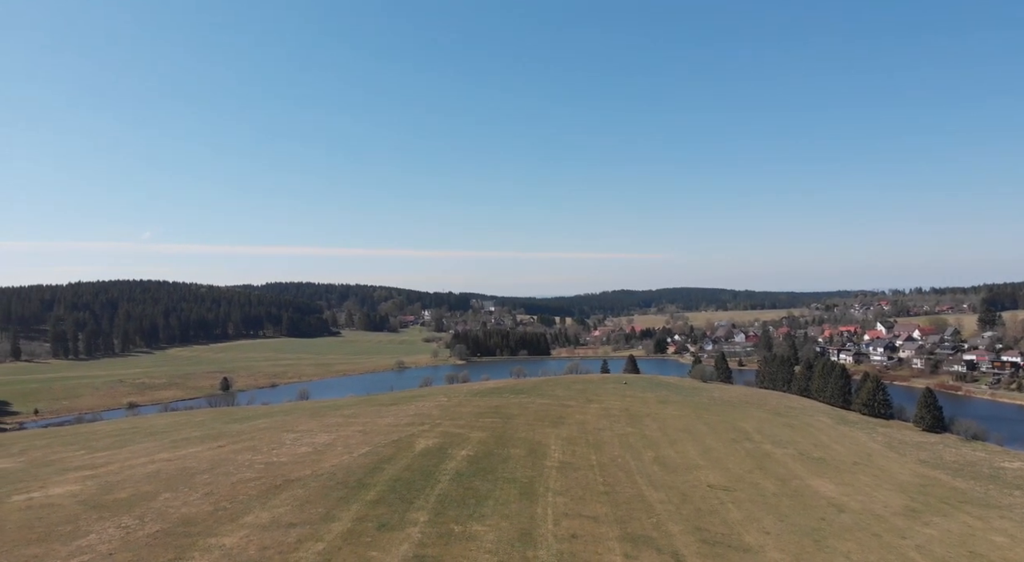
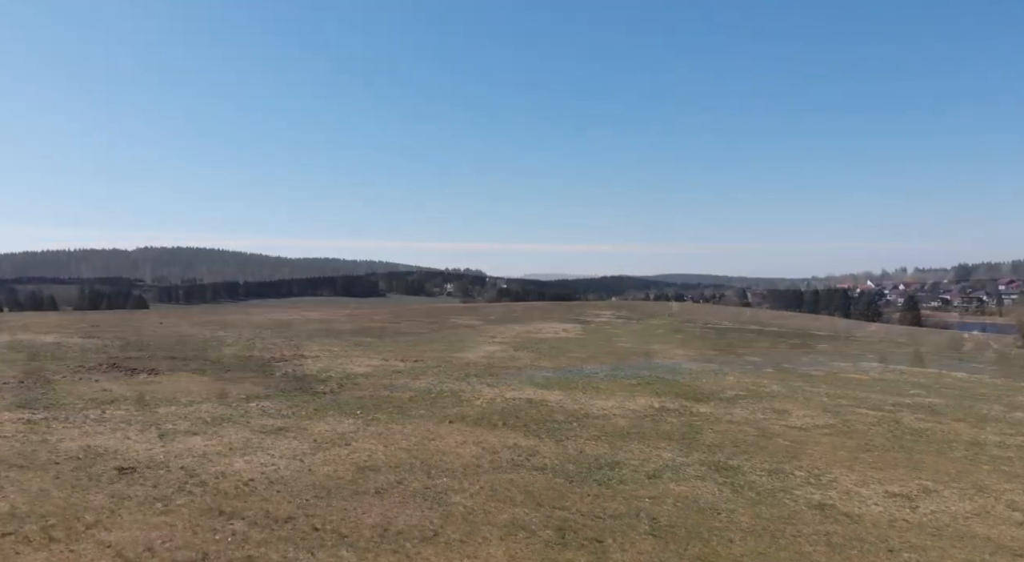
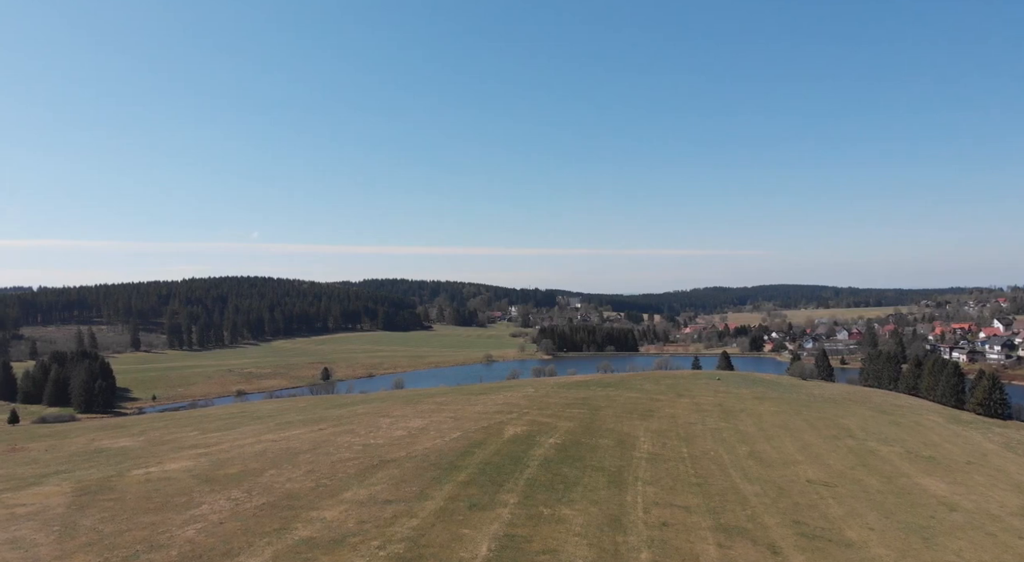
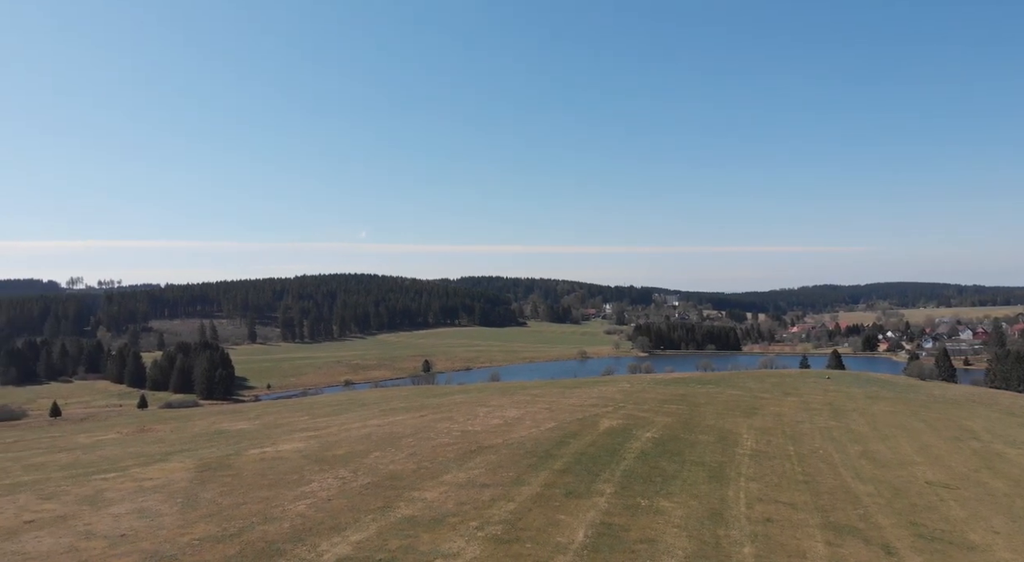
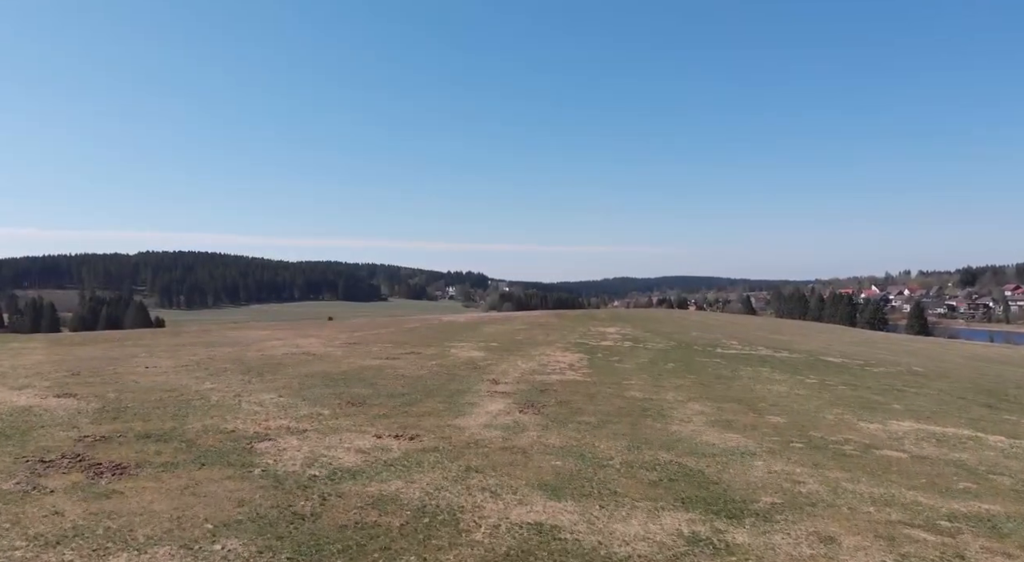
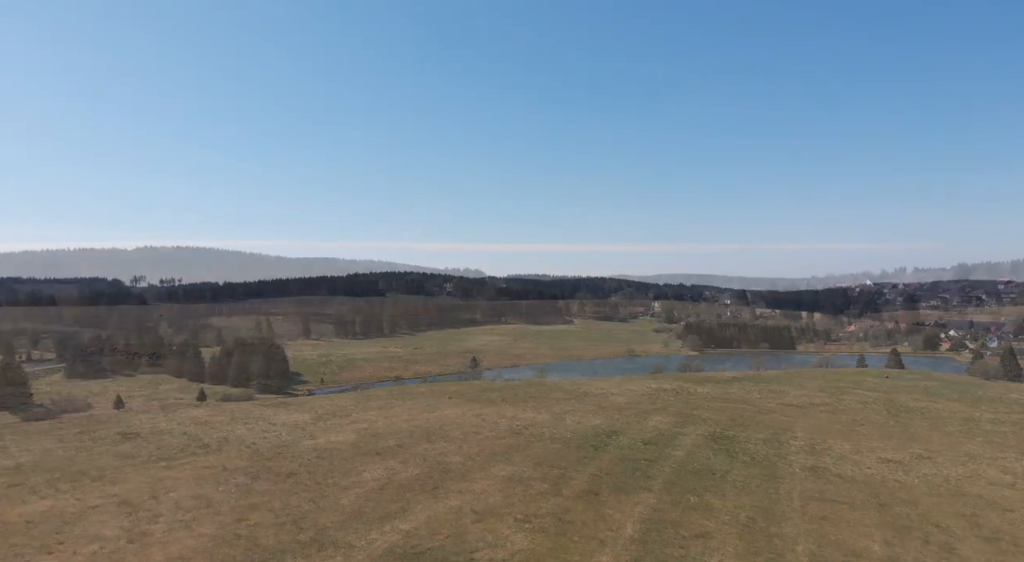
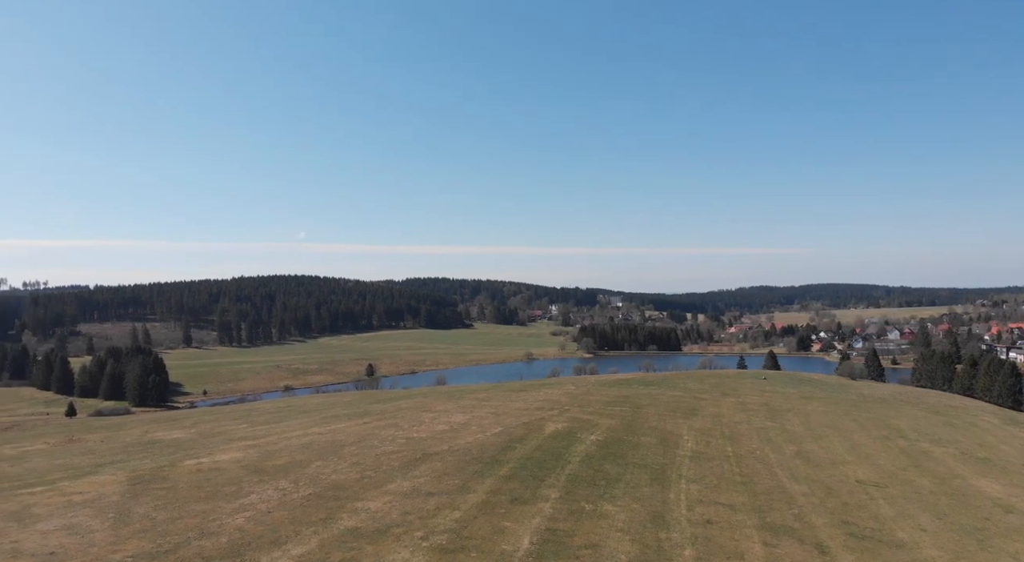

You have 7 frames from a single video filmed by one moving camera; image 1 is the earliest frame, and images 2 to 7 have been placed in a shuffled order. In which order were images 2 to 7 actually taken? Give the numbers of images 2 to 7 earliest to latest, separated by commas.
3, 7, 4, 6, 2, 5
